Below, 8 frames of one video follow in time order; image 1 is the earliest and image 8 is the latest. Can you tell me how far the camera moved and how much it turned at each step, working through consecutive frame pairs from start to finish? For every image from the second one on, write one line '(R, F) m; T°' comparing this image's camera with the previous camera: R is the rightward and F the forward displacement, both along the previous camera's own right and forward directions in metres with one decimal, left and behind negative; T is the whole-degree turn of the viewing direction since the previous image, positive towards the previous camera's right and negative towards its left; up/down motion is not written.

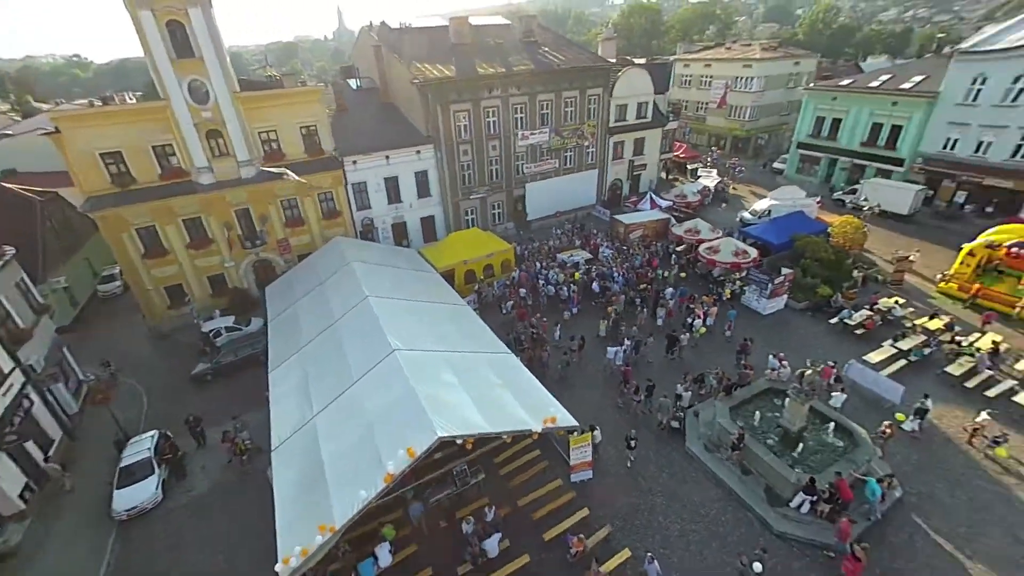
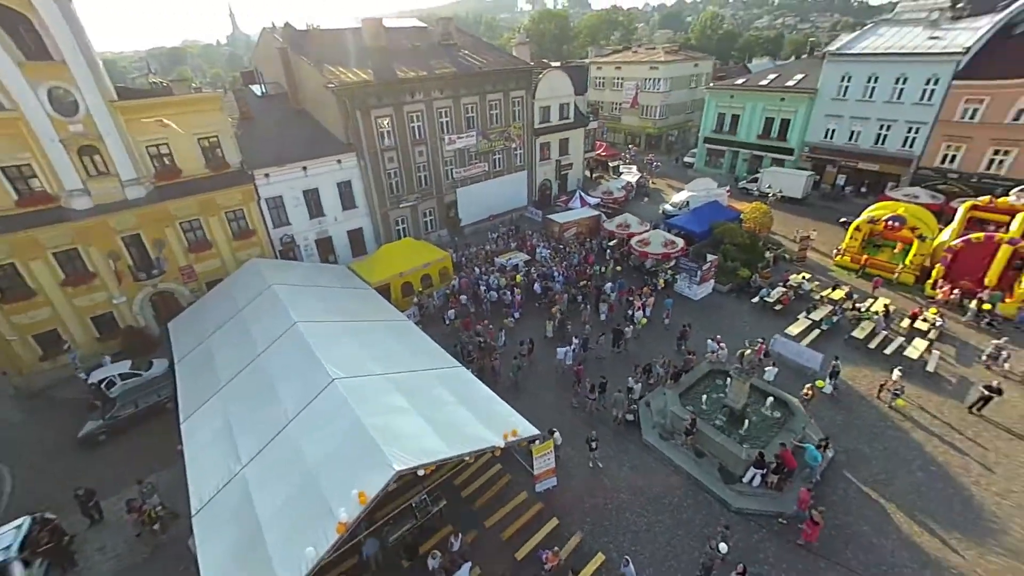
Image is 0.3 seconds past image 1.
(-0.3, +0.6) m; +9°
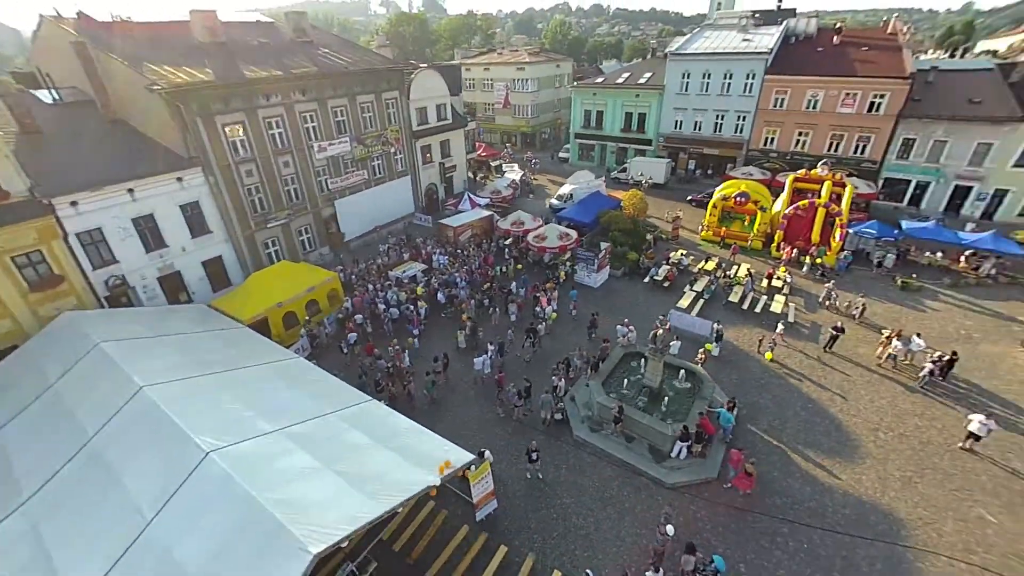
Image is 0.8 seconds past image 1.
(-0.4, +1.1) m; +14°
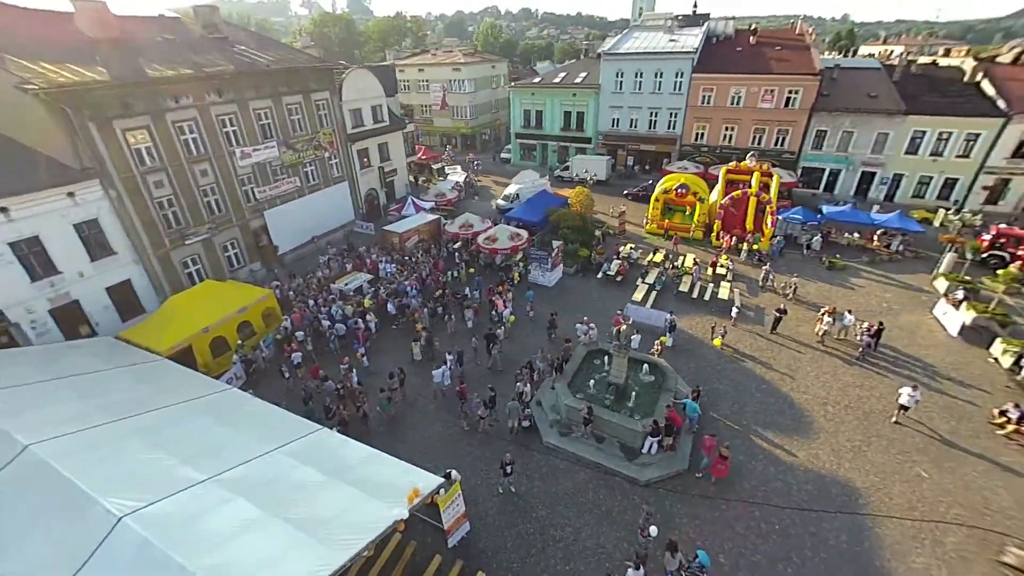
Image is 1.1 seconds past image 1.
(-0.3, +0.8) m; +7°
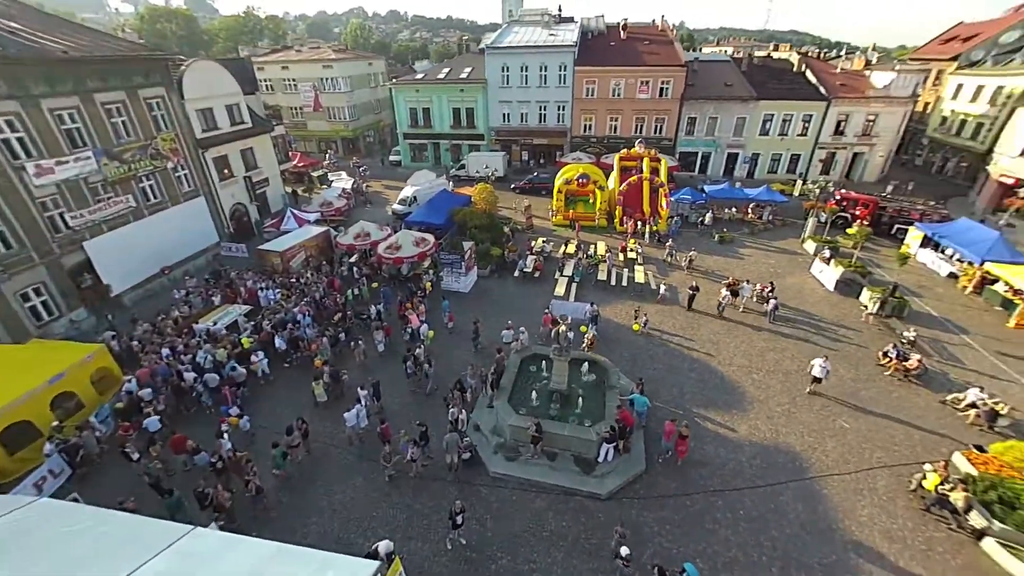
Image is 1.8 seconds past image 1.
(-0.4, +2.1) m; +13°
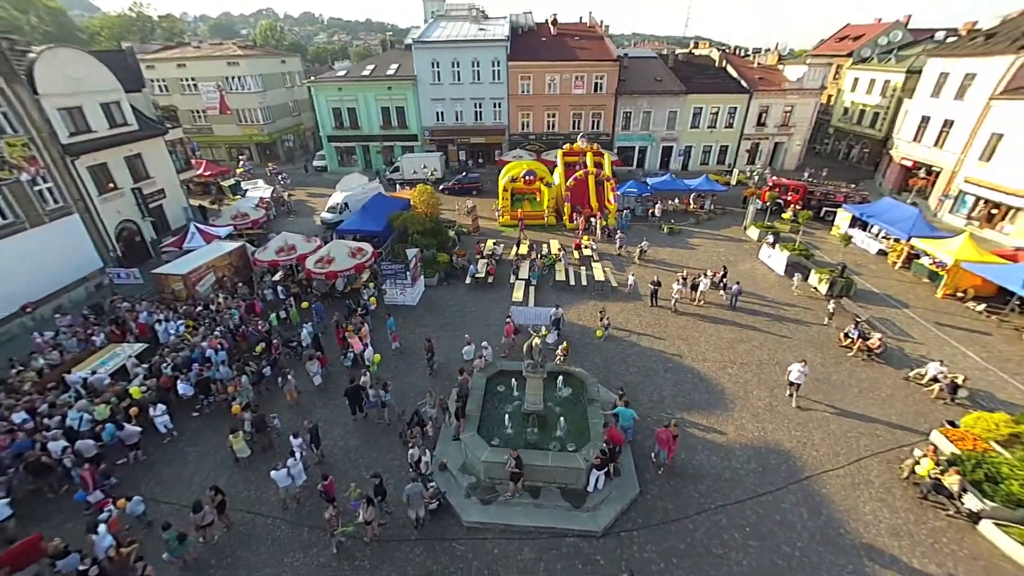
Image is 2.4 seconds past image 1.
(-0.5, +2.1) m; +8°
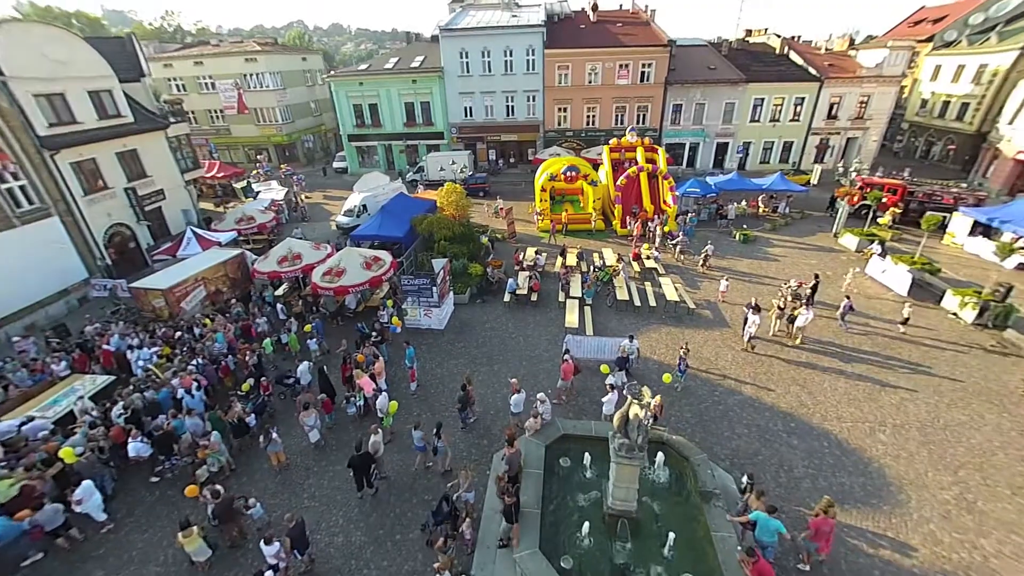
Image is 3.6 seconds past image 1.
(-1.2, +4.3) m; -3°
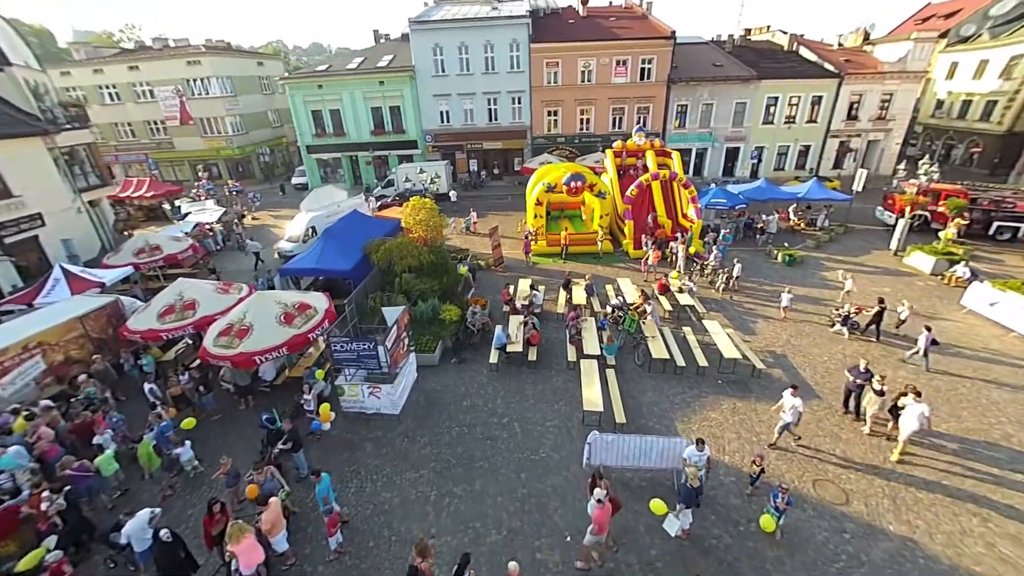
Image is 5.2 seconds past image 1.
(0.0, +5.6) m; +2°
